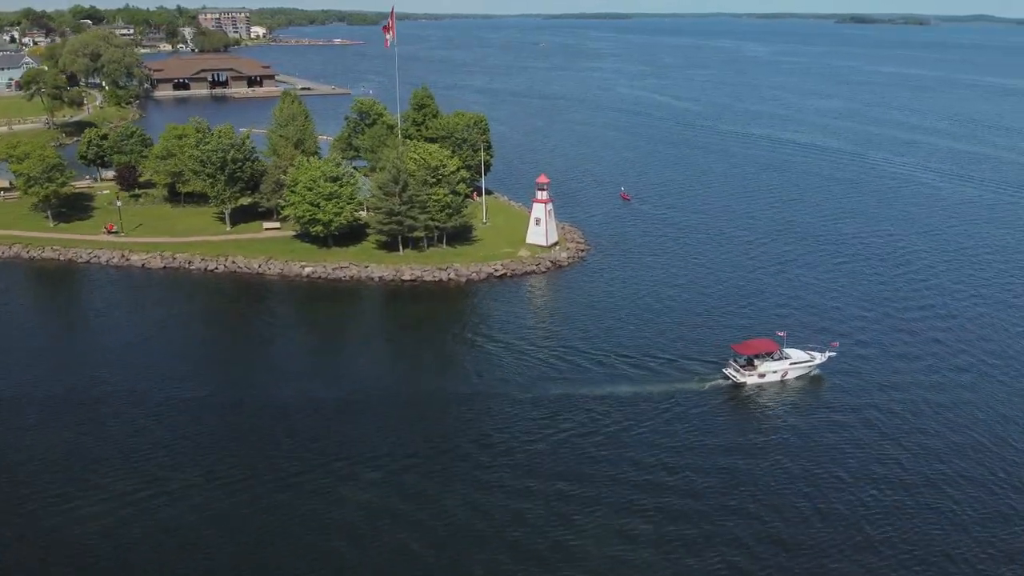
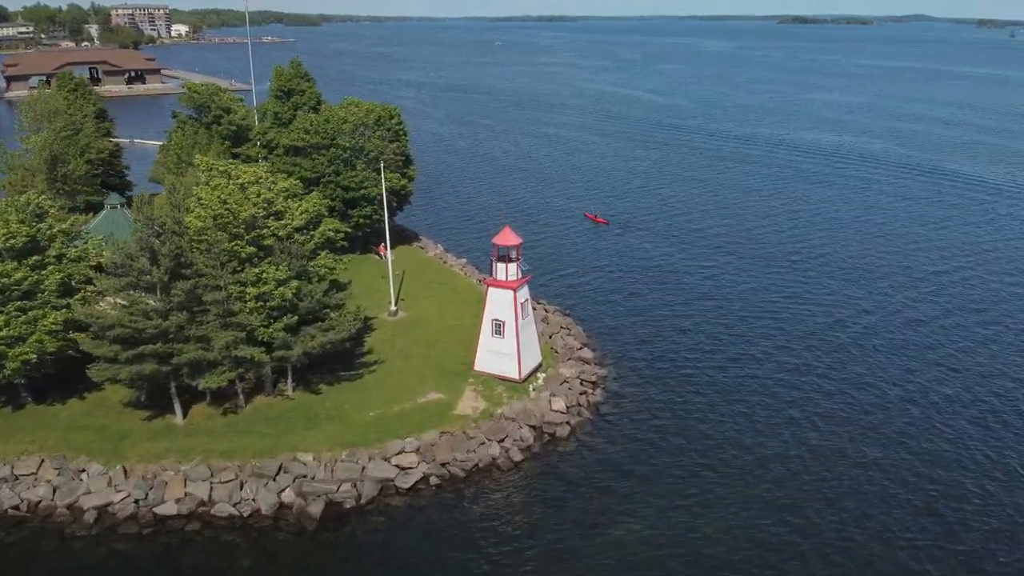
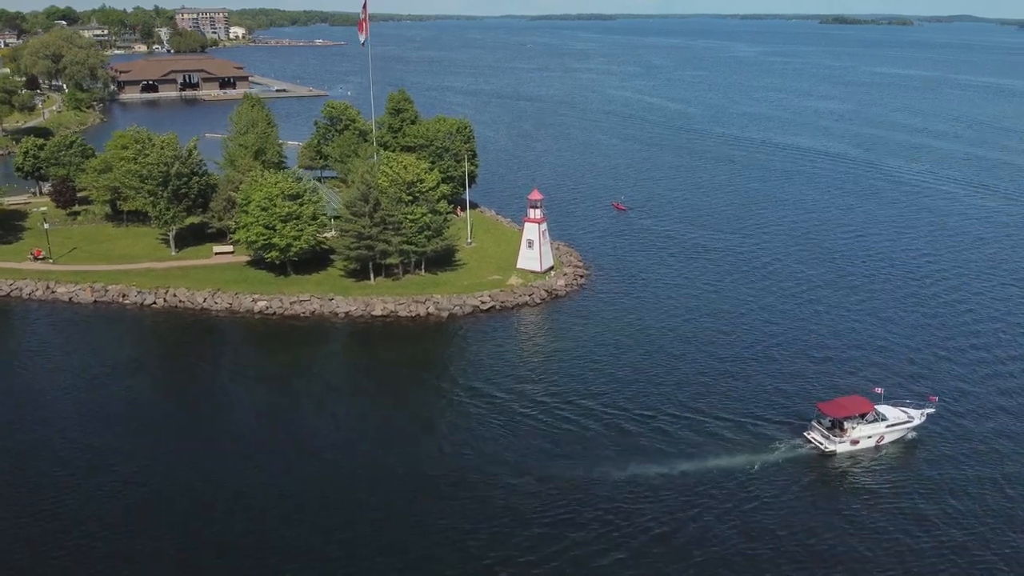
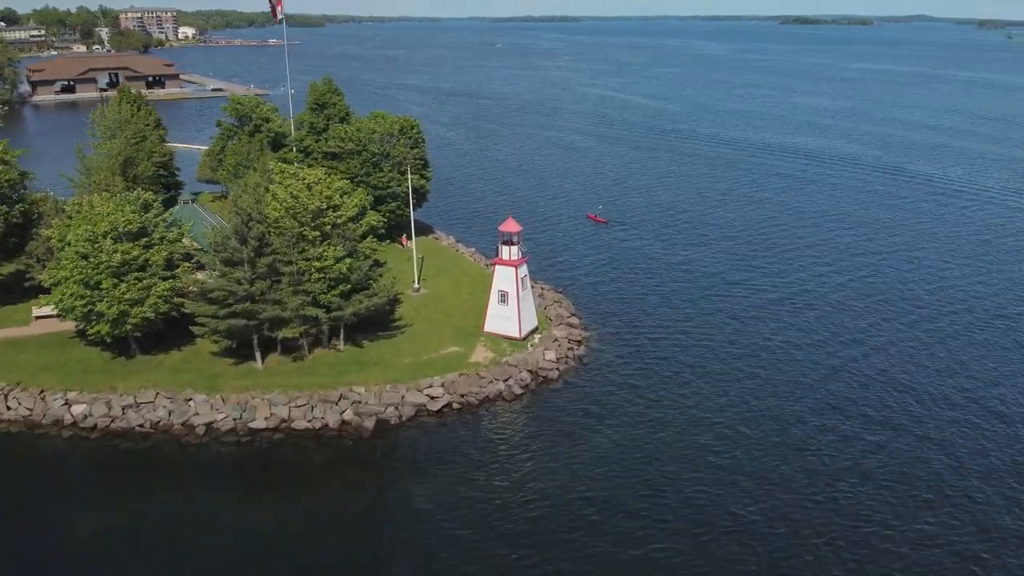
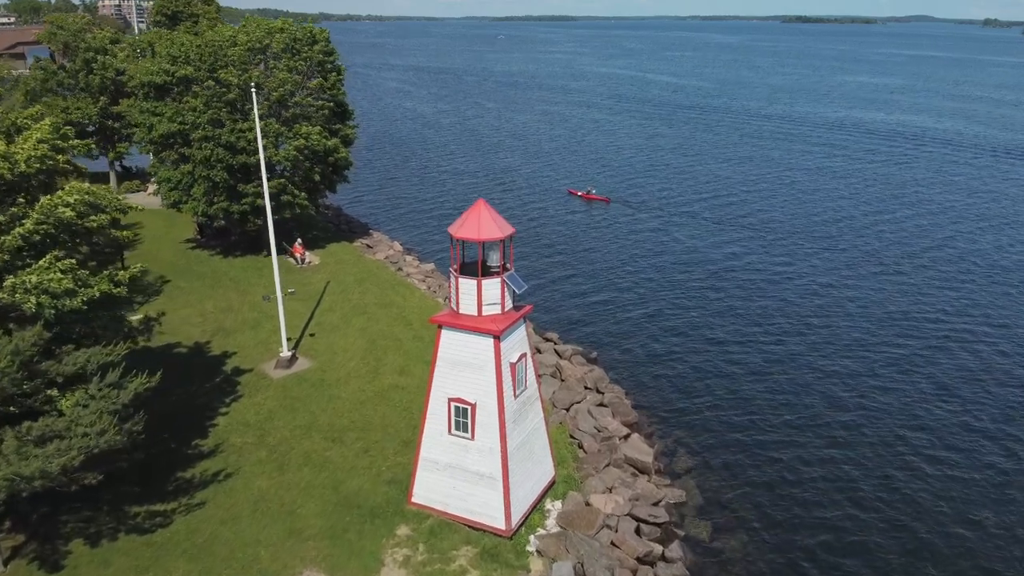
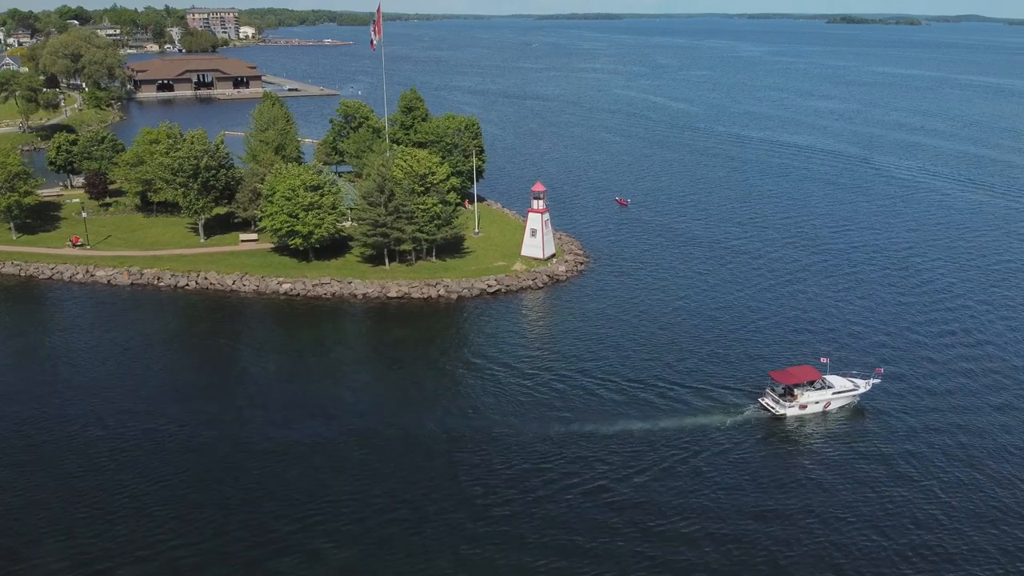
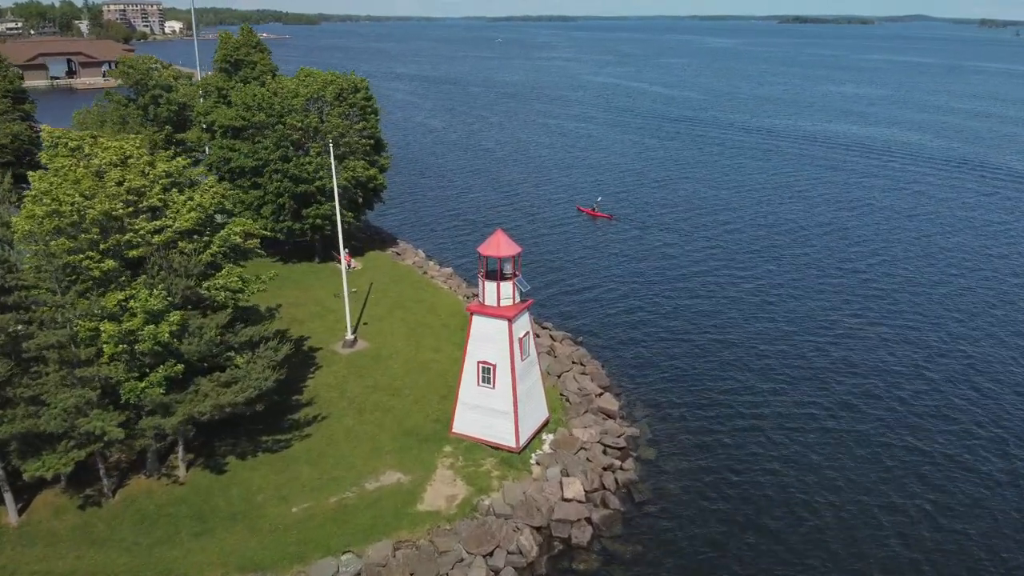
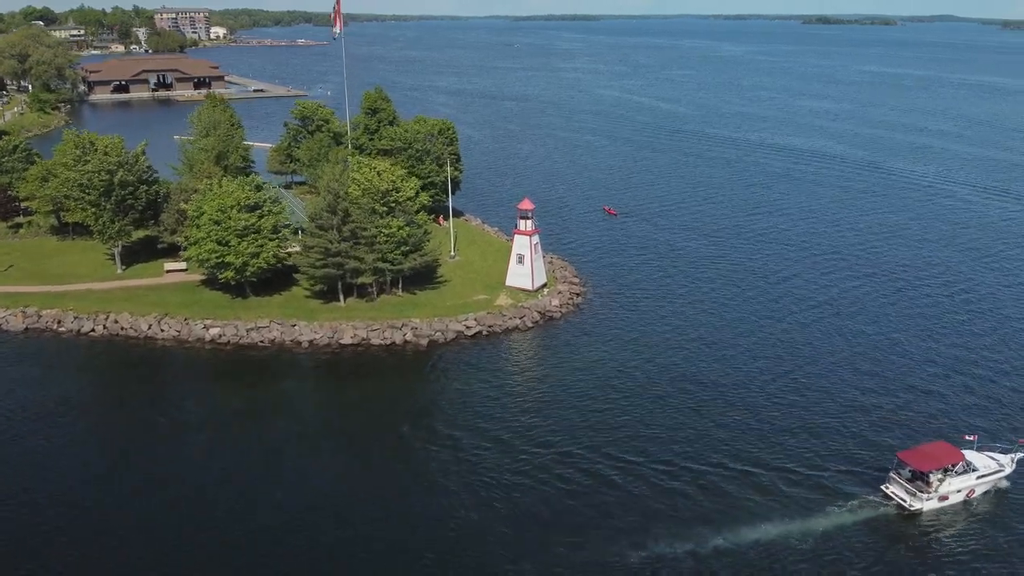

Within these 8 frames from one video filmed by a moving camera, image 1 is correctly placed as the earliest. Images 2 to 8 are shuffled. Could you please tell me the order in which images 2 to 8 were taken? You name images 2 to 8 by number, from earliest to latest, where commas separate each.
6, 3, 8, 4, 2, 7, 5
